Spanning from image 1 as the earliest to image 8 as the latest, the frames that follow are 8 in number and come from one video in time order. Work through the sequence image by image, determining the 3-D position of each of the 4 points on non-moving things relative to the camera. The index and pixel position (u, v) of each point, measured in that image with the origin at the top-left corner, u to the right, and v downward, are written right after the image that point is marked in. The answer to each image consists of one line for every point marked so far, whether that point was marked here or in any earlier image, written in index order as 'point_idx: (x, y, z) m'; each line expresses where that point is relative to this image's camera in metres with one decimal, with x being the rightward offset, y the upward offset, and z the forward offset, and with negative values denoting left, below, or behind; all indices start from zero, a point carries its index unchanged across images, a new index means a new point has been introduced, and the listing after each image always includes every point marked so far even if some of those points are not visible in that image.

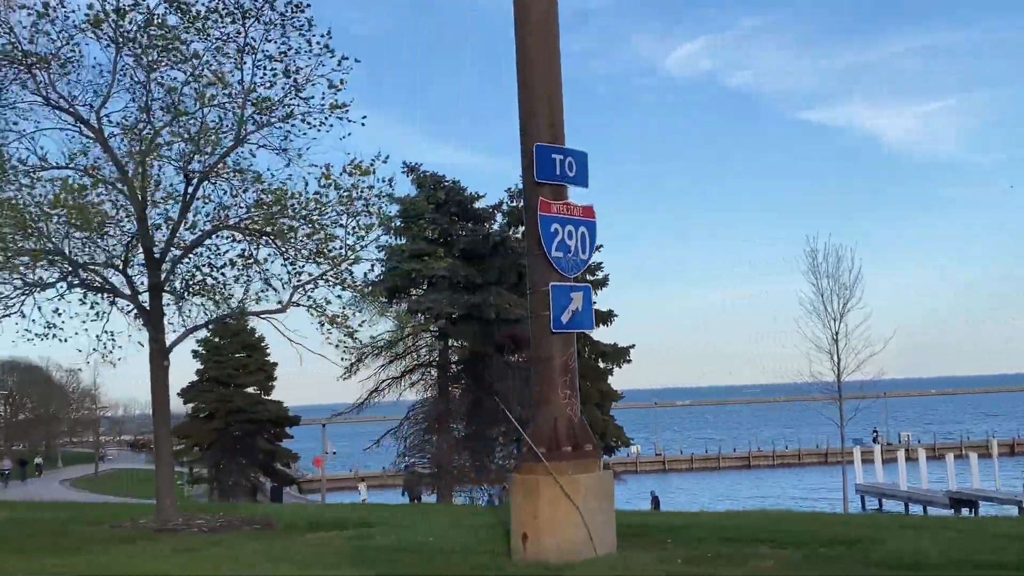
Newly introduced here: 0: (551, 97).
0: (+0.3, +1.4, +11.8) m
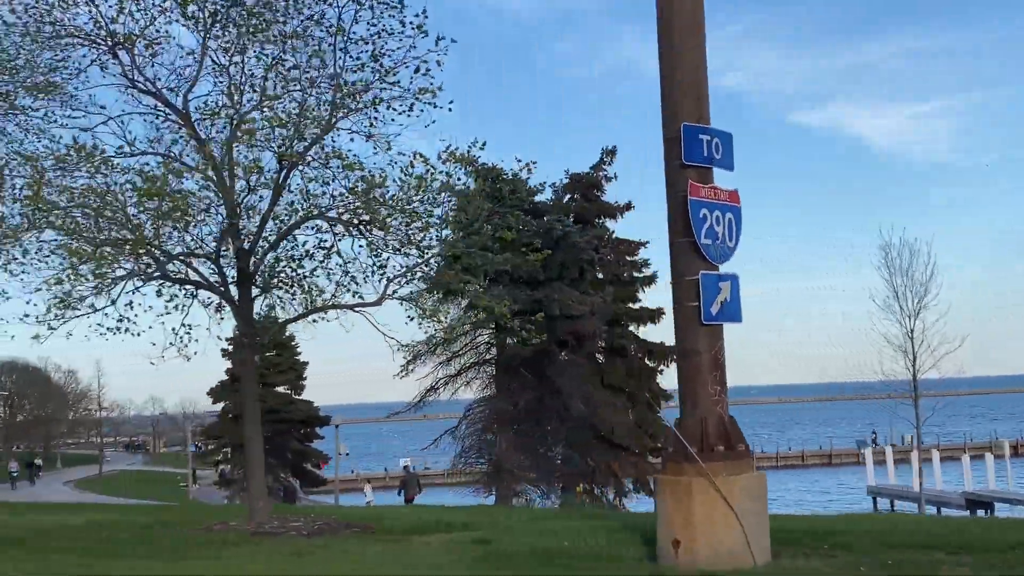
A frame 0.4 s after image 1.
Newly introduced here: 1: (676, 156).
0: (+1.3, +1.5, +11.1) m
1: (+1.2, +0.9, +11.1) m
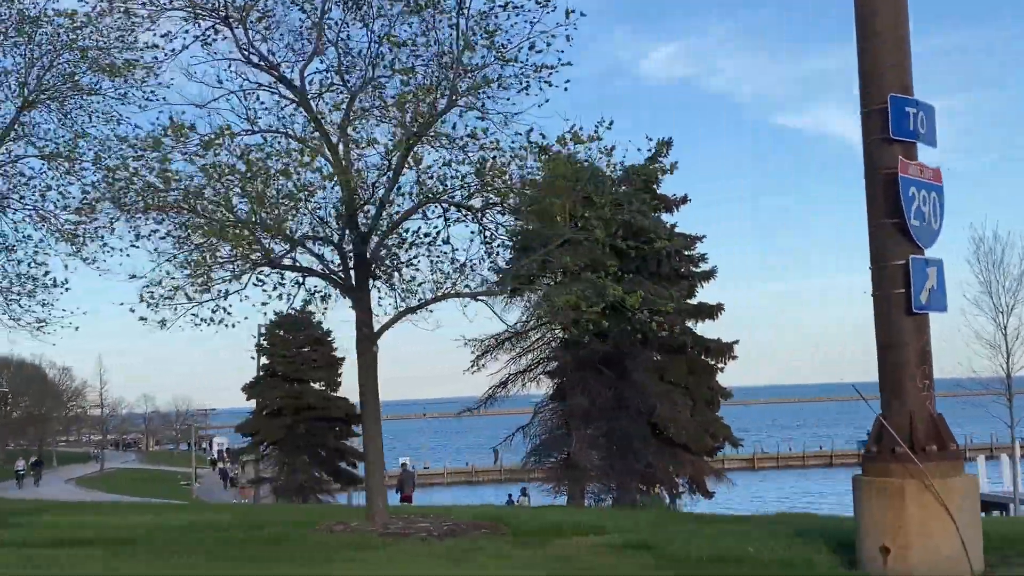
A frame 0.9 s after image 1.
0: (+2.6, +1.6, +10.3) m
1: (+2.4, +1.0, +10.3) m
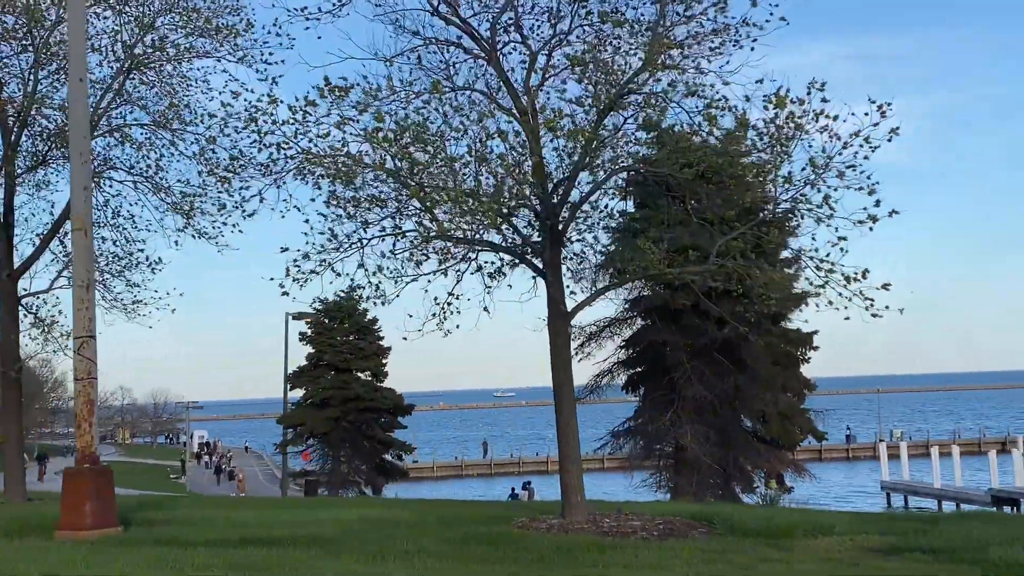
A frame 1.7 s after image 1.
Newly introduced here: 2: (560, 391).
0: (+4.4, +1.8, +9.0) m
1: (+4.2, +1.2, +9.1) m
2: (+0.4, -0.9, +12.8) m
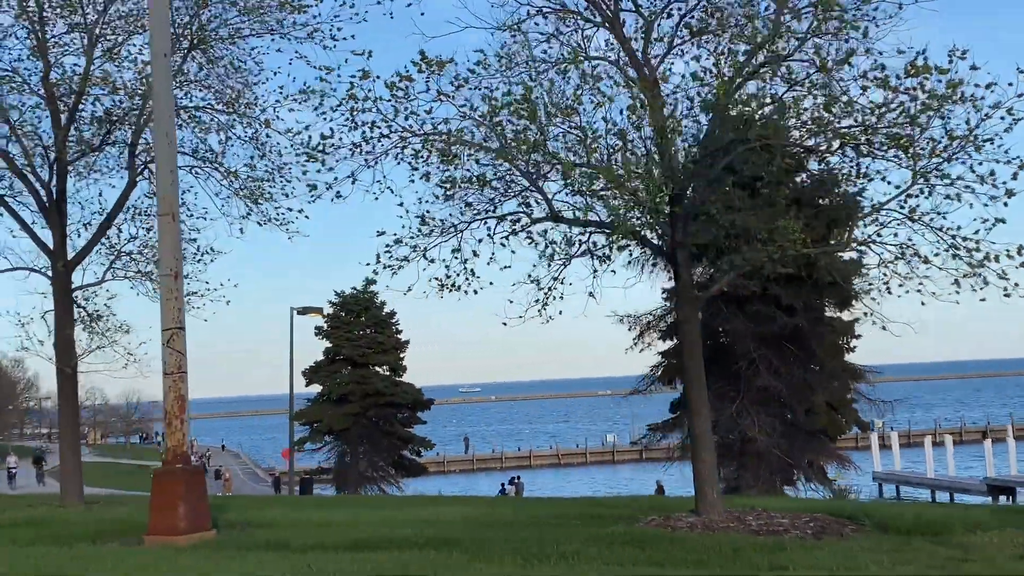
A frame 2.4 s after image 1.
0: (+5.4, +2.0, +8.3) m
1: (+5.2, +1.4, +8.3) m
2: (+1.4, -0.7, +12.0) m
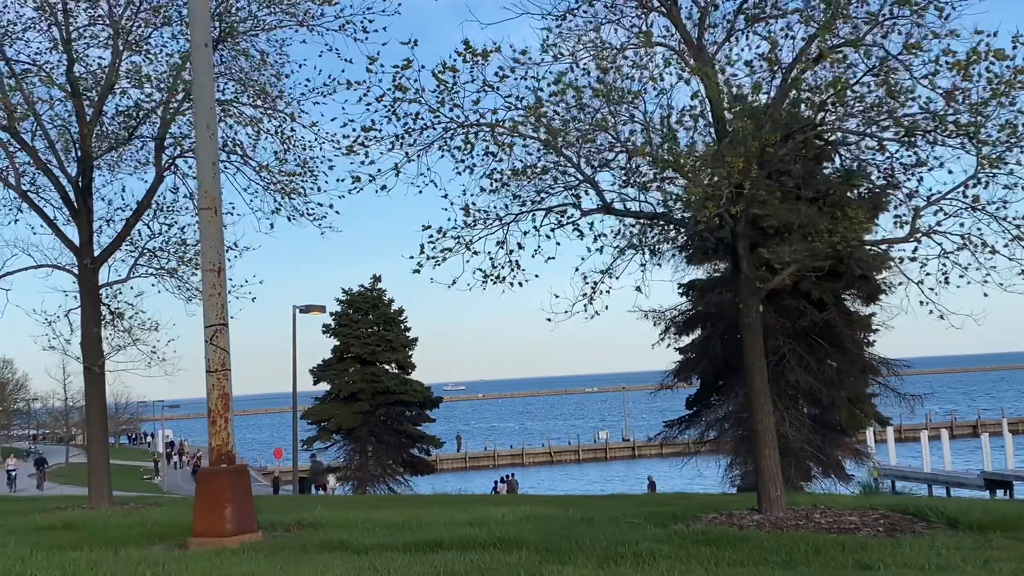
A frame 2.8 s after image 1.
0: (+5.8, +2.0, +8.1) m
1: (+5.7, +1.5, +8.1) m
2: (+1.8, -0.7, +11.7) m
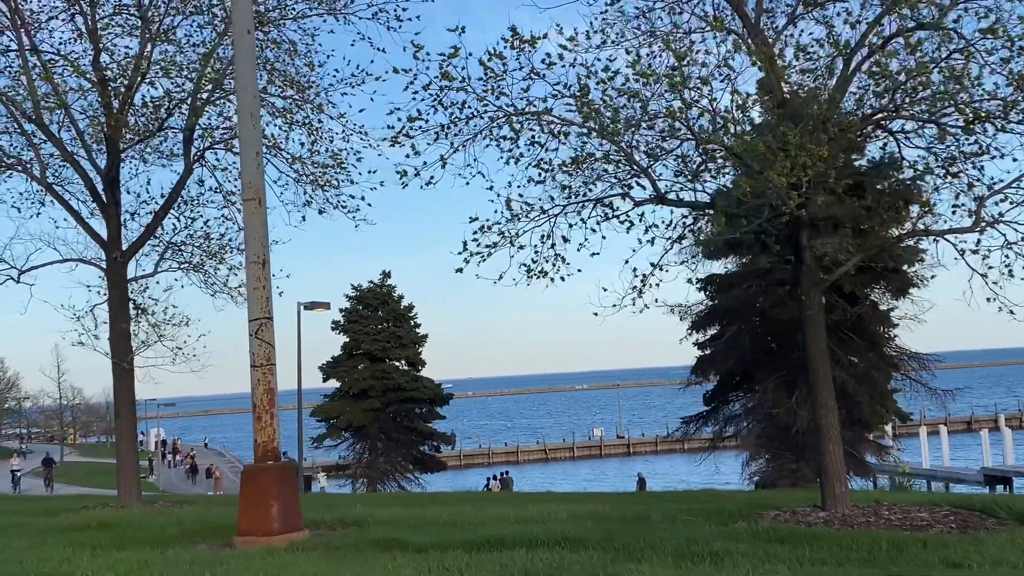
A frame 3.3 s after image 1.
0: (+6.3, +2.1, +7.8) m
1: (+6.1, +1.5, +7.8) m
2: (+2.2, -0.6, +11.4) m
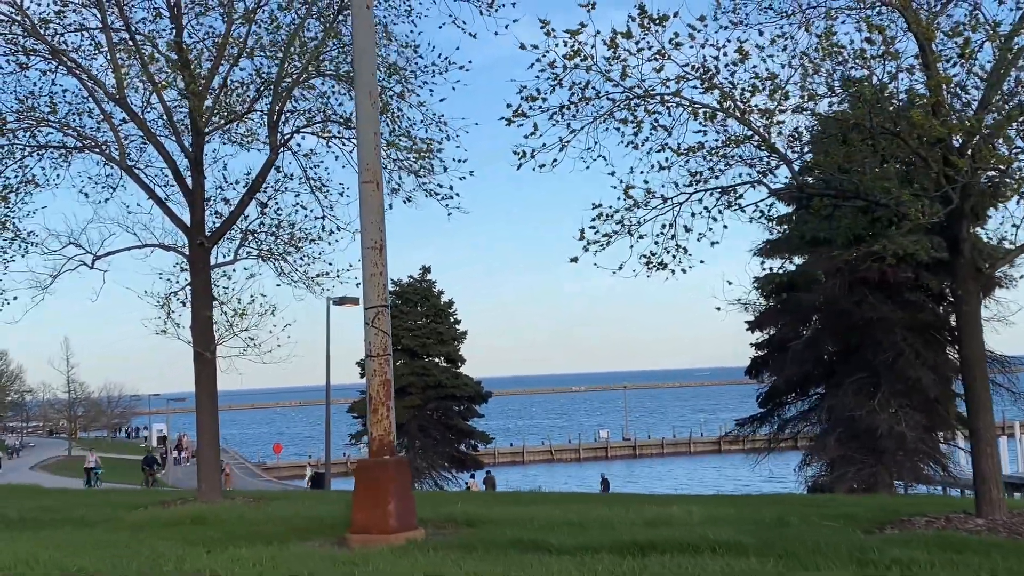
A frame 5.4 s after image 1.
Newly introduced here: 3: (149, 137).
0: (+7.3, +2.1, +7.2) m
1: (+7.1, +1.5, +7.2) m
2: (+3.2, -0.6, +10.9) m
3: (-3.7, +1.5, +15.9) m
